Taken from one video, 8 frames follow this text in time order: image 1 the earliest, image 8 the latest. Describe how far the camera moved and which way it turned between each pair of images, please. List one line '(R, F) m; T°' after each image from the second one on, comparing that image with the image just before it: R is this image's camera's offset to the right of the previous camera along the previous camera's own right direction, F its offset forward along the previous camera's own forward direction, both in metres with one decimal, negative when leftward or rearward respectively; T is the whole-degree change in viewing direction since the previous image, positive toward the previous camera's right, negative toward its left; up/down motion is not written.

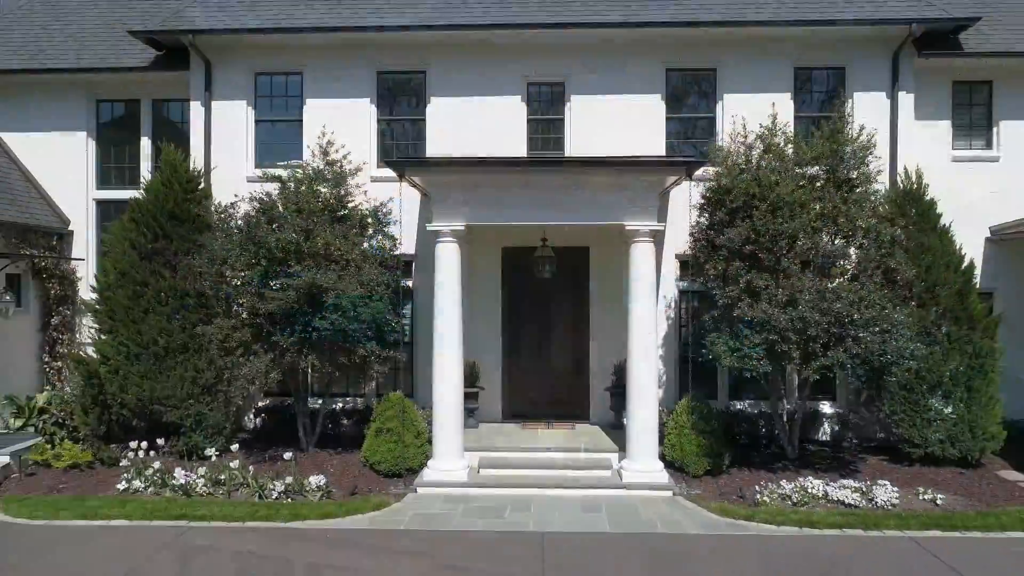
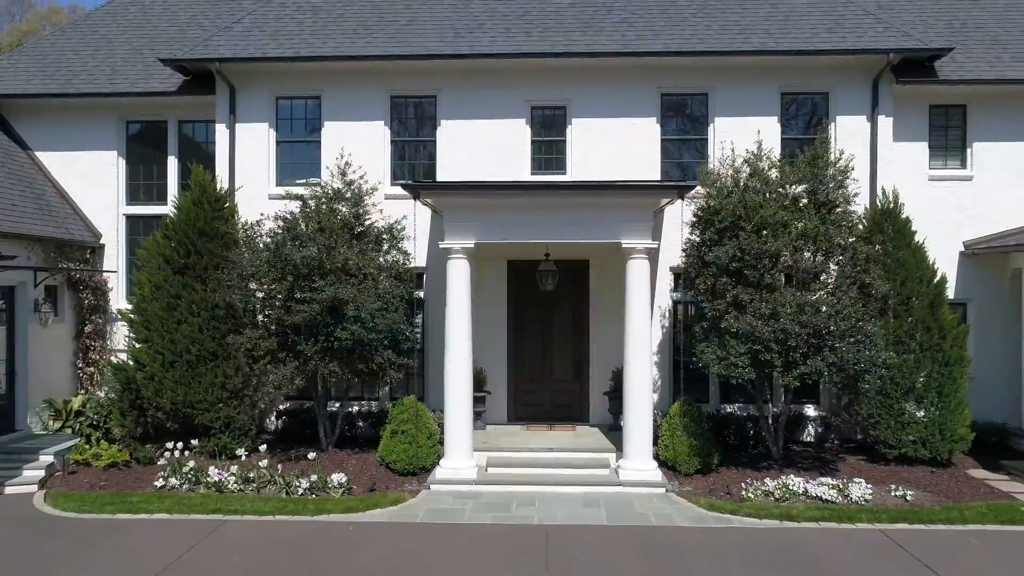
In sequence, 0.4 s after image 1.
(0.0, -0.8) m; 0°
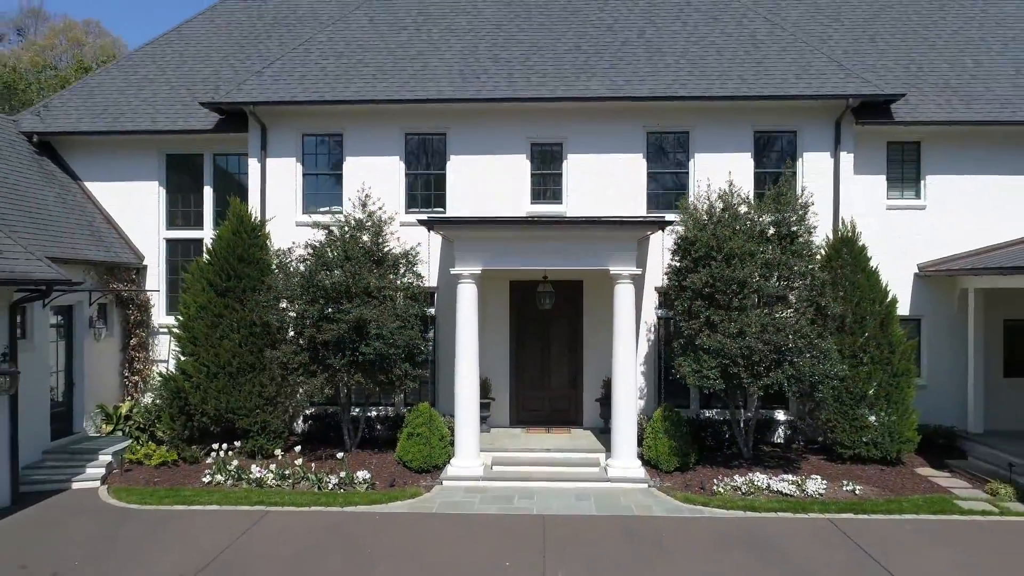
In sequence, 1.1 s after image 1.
(0.0, -1.4) m; 0°
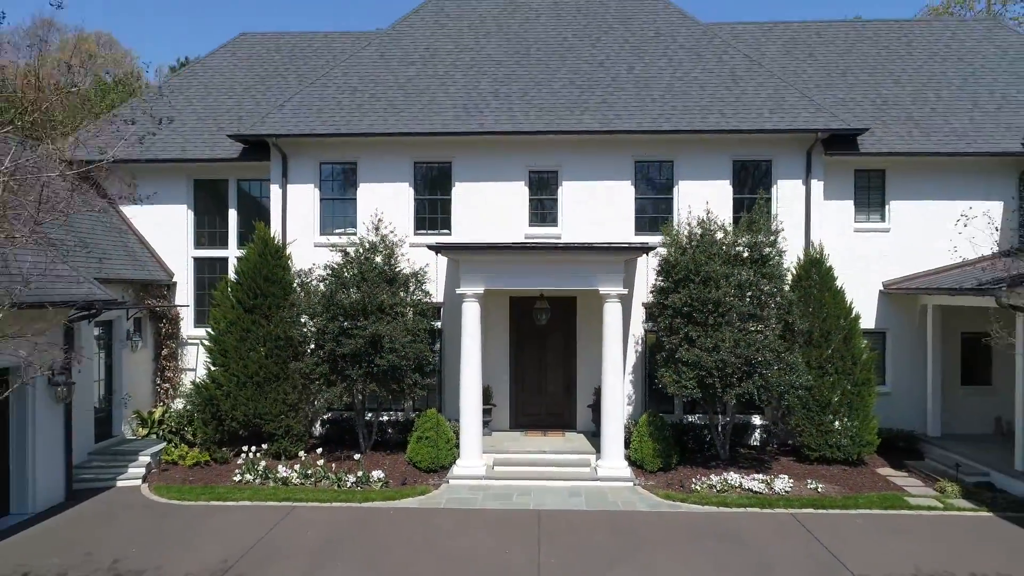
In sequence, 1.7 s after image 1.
(0.0, -1.2) m; 0°
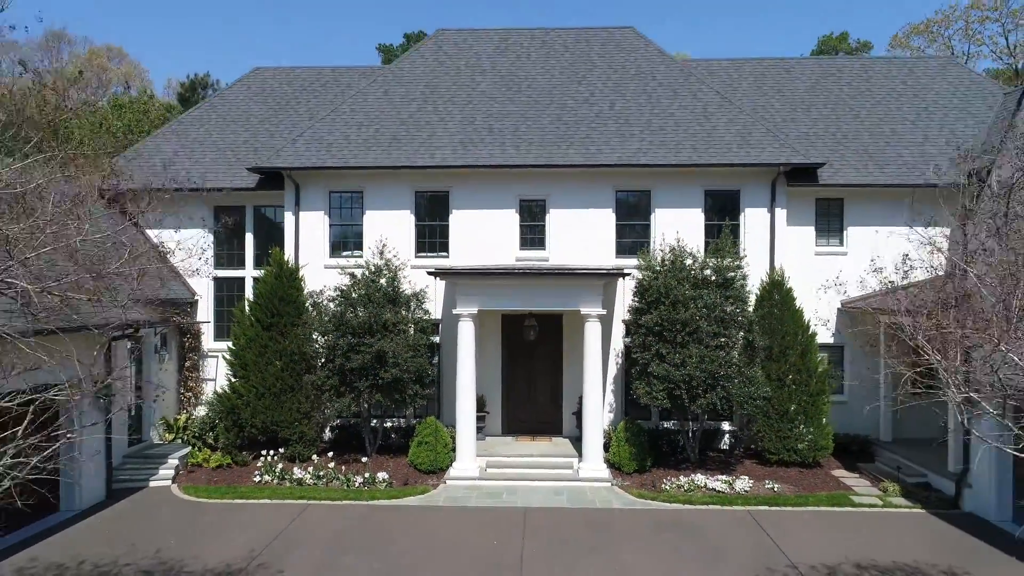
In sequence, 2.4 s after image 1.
(+0.1, -1.4) m; 0°
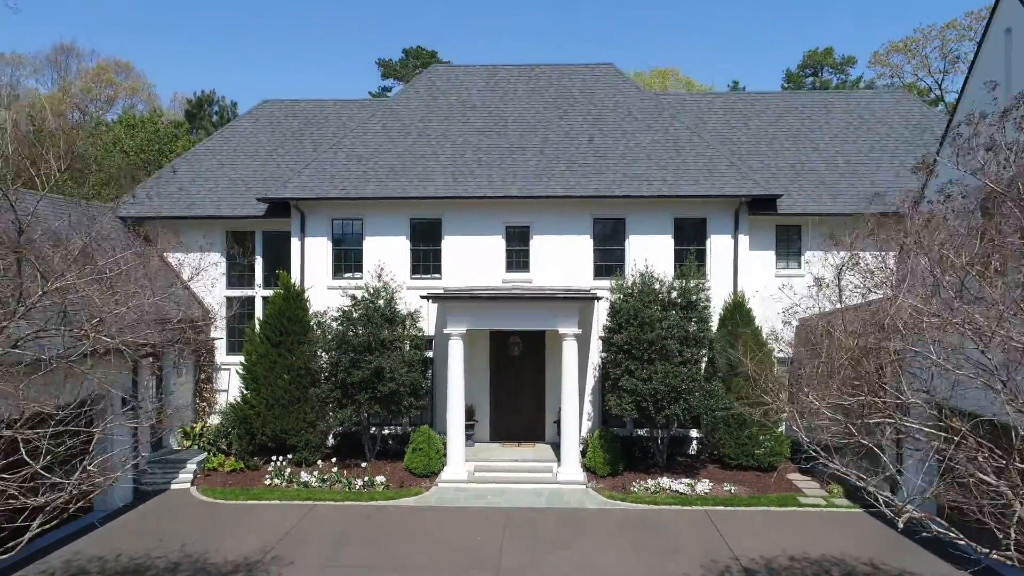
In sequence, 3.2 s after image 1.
(+0.2, -1.5) m; 0°
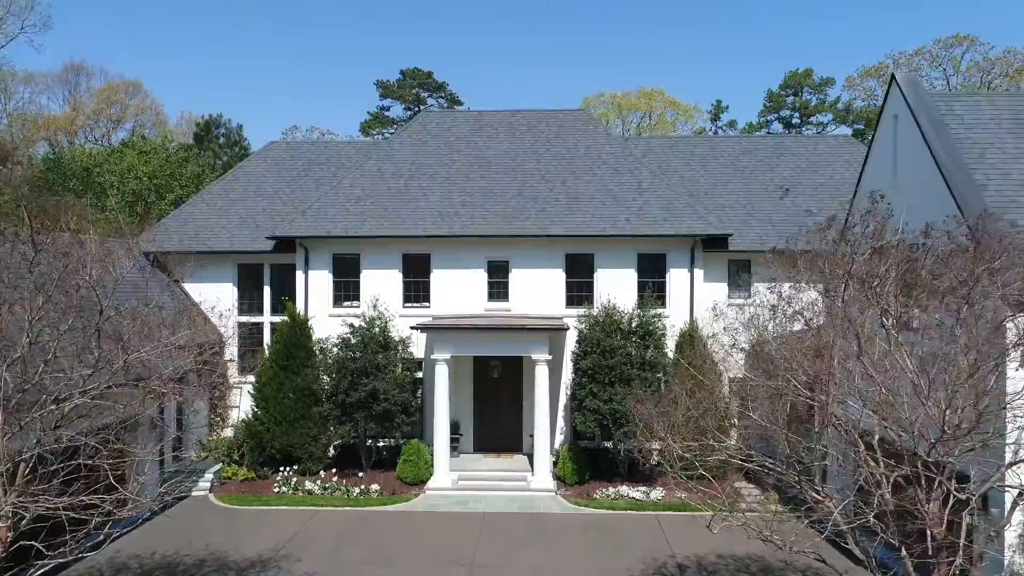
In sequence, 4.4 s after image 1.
(+0.4, -2.1) m; 0°
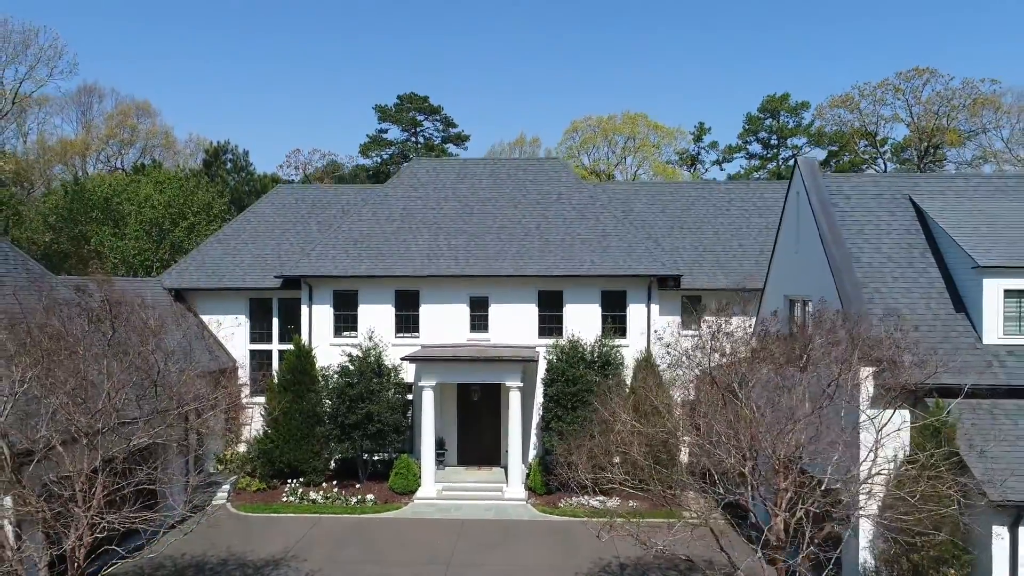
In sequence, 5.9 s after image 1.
(+0.5, -2.7) m; 0°
